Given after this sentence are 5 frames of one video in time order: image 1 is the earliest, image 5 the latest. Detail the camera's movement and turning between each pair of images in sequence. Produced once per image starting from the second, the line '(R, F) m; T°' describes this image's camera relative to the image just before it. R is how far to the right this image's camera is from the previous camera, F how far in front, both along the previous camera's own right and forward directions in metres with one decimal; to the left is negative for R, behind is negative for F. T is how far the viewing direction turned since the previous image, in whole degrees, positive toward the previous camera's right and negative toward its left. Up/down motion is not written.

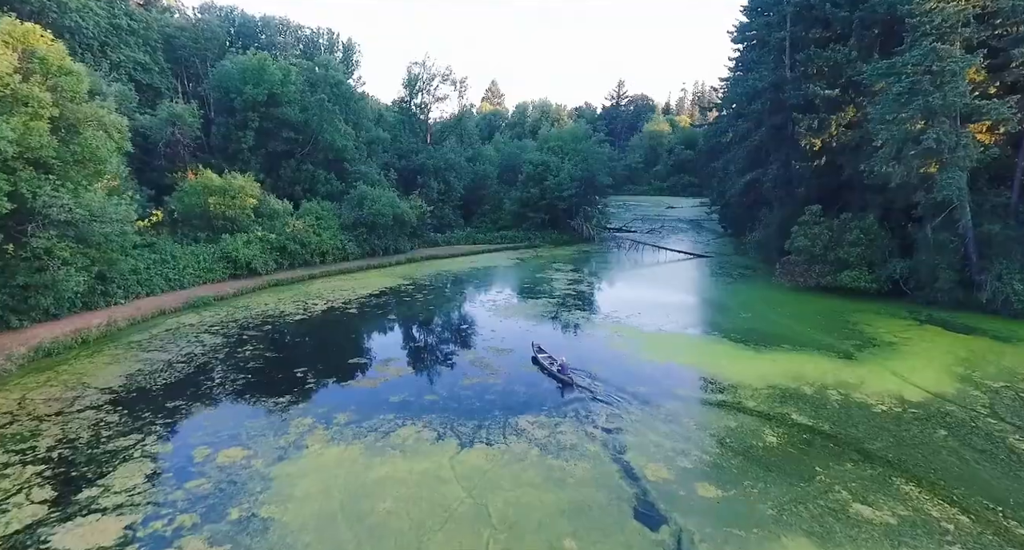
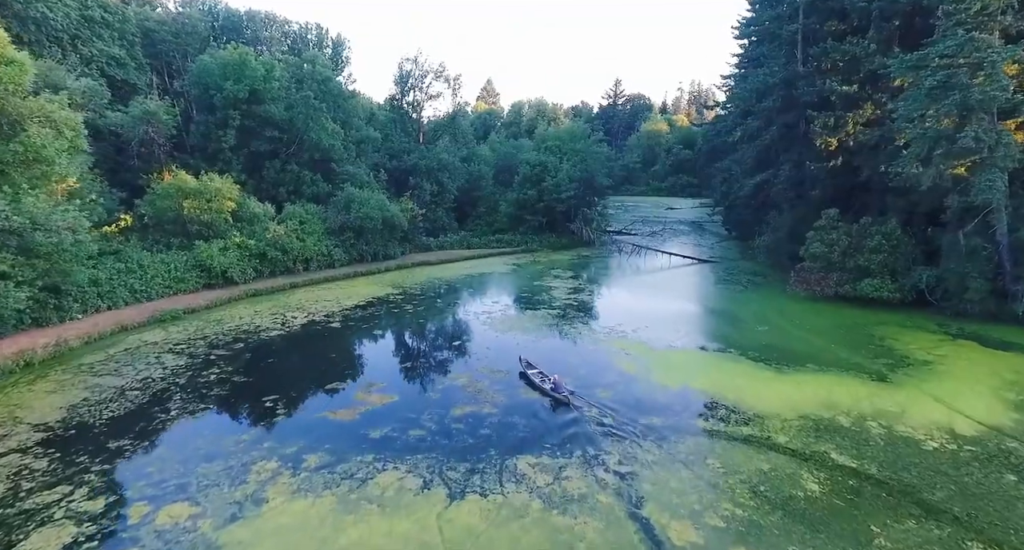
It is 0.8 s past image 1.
(0.0, +1.6) m; 0°
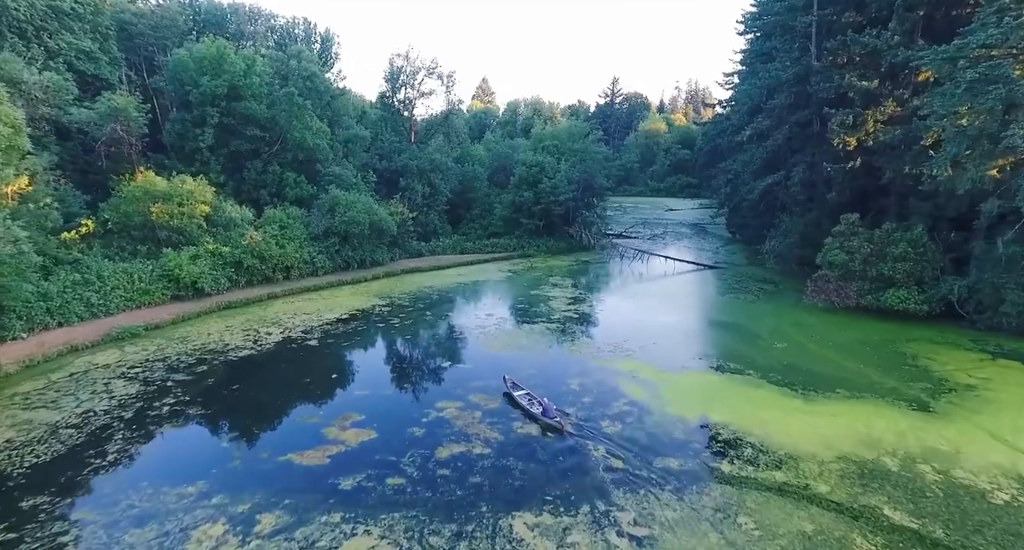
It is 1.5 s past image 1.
(0.0, +1.6) m; 0°
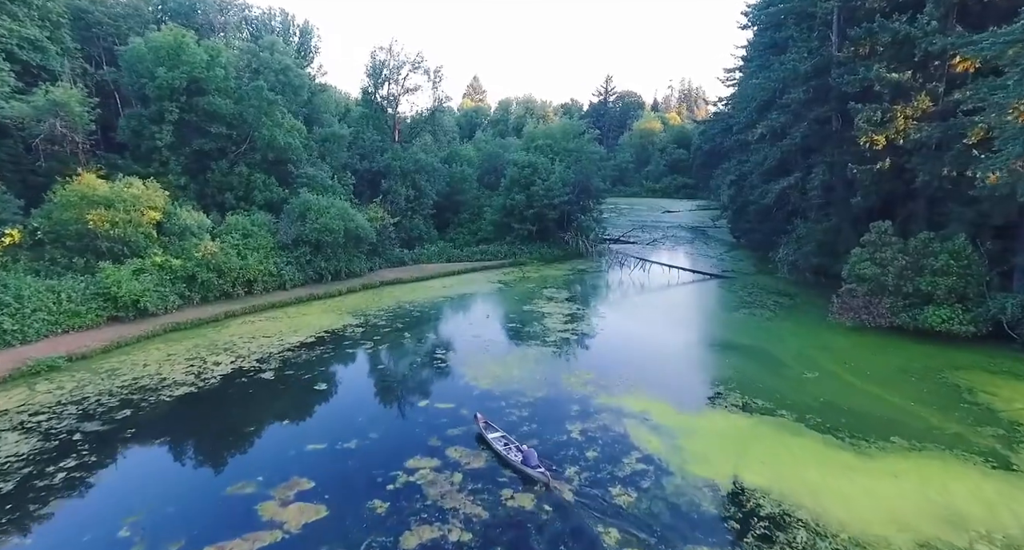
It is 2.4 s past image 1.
(+0.1, +2.3) m; +1°
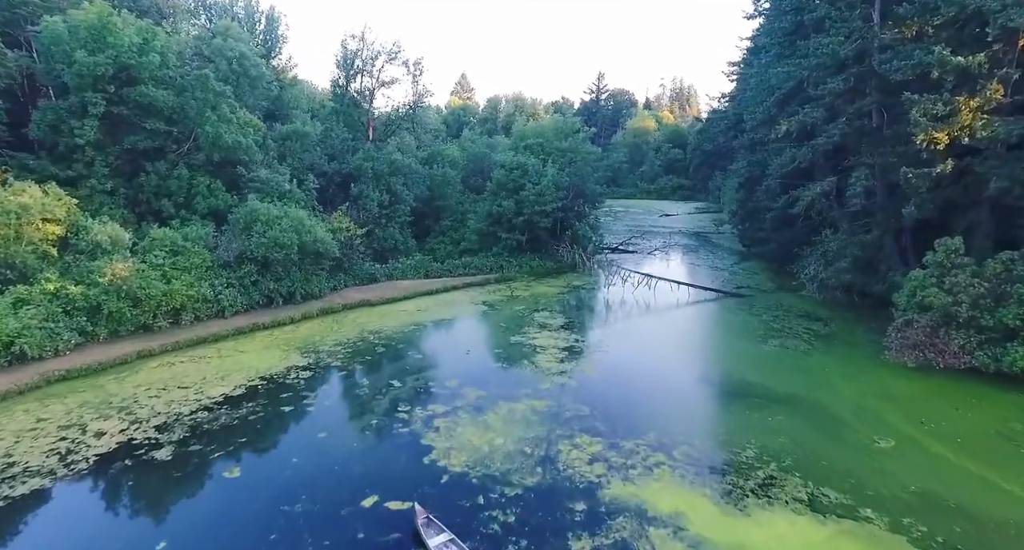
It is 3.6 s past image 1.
(+0.2, +3.5) m; +1°
